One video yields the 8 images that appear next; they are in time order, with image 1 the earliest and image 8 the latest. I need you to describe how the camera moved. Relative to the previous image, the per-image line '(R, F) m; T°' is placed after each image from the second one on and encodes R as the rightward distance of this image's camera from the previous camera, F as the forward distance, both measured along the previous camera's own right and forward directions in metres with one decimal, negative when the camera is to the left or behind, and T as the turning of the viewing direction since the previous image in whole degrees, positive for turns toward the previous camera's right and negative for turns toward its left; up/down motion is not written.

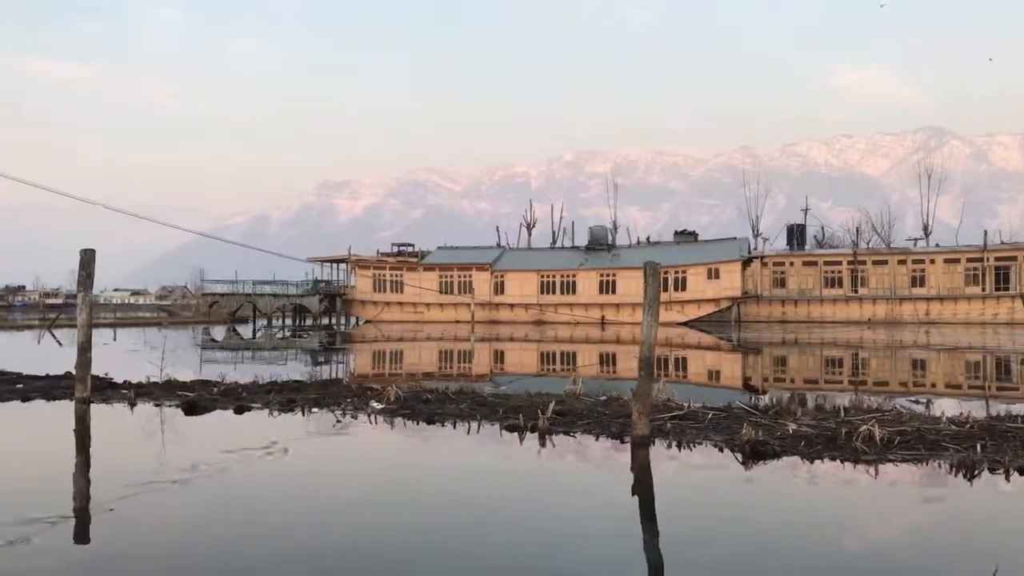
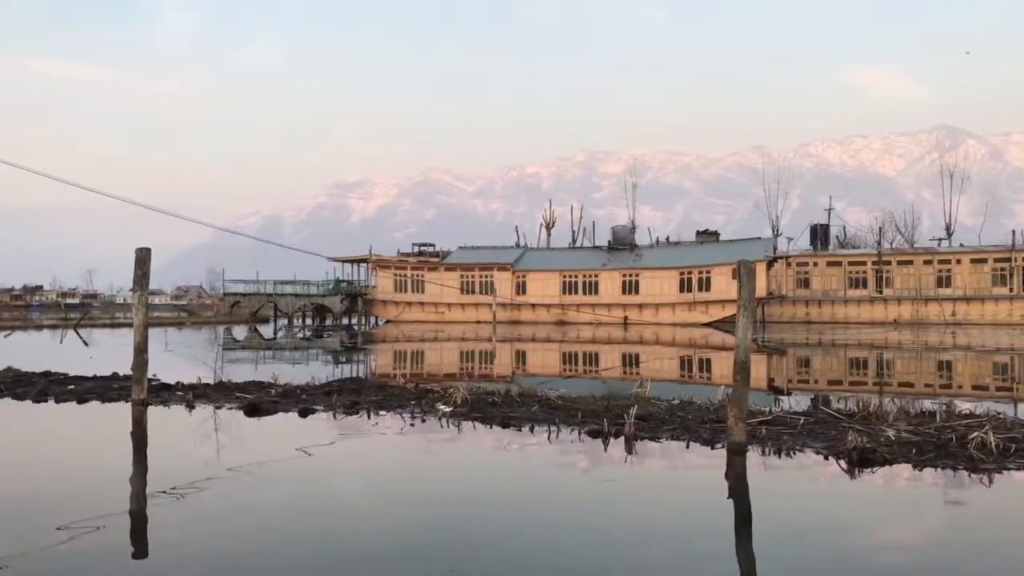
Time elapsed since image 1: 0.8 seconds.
(-0.5, +0.2) m; -1°
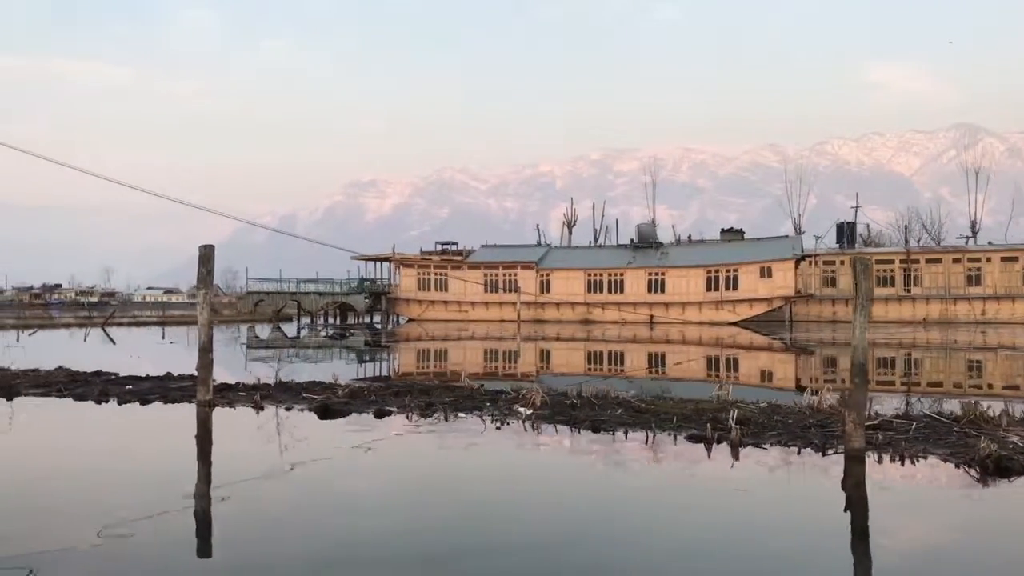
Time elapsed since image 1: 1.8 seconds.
(-0.5, +0.2) m; -1°
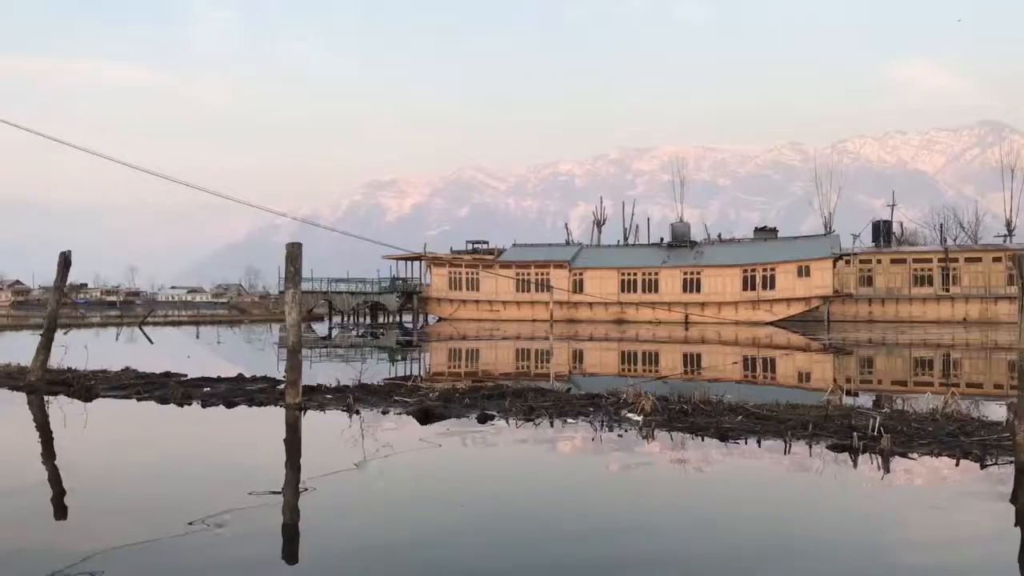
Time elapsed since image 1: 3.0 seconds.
(-0.7, +0.3) m; -1°
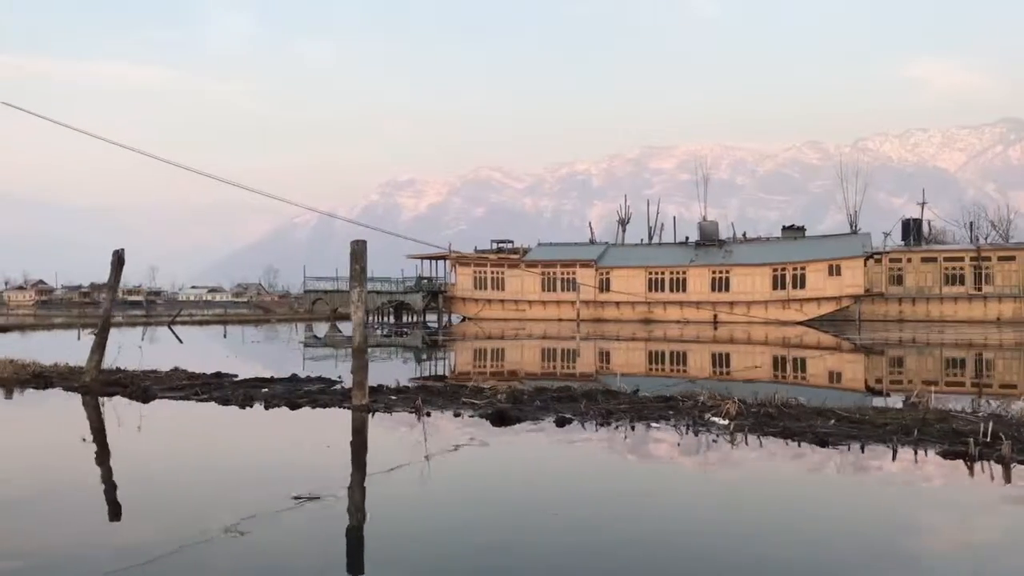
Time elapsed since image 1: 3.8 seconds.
(-0.5, +0.2) m; -1°
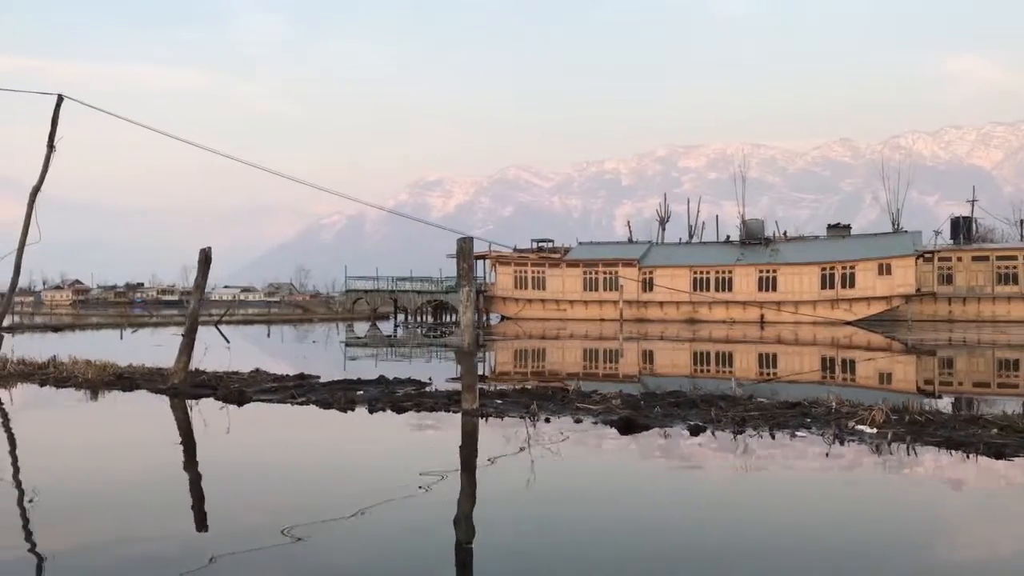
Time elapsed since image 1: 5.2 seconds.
(-0.7, +0.3) m; -2°
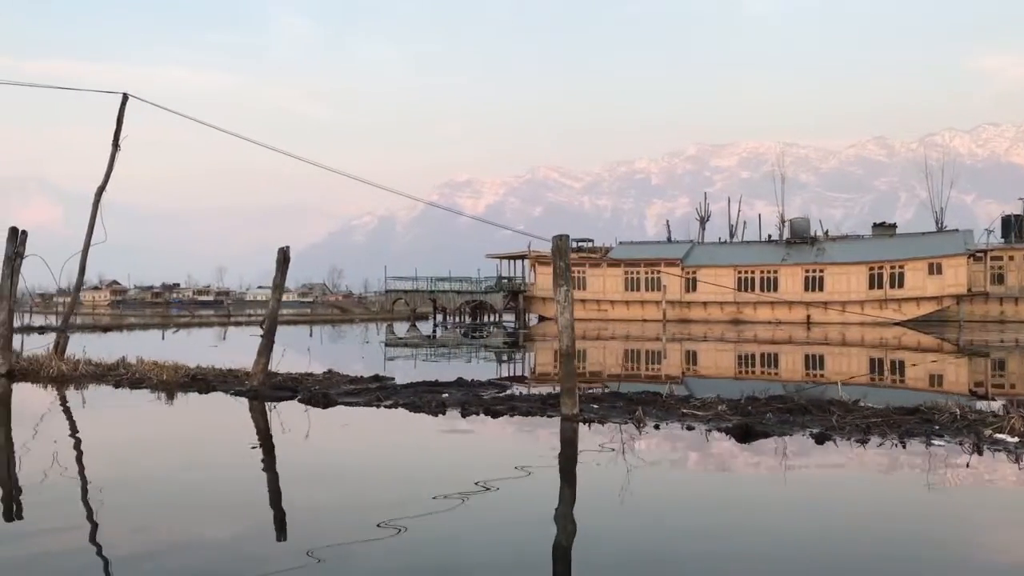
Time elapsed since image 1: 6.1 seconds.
(-0.5, +0.3) m; -2°
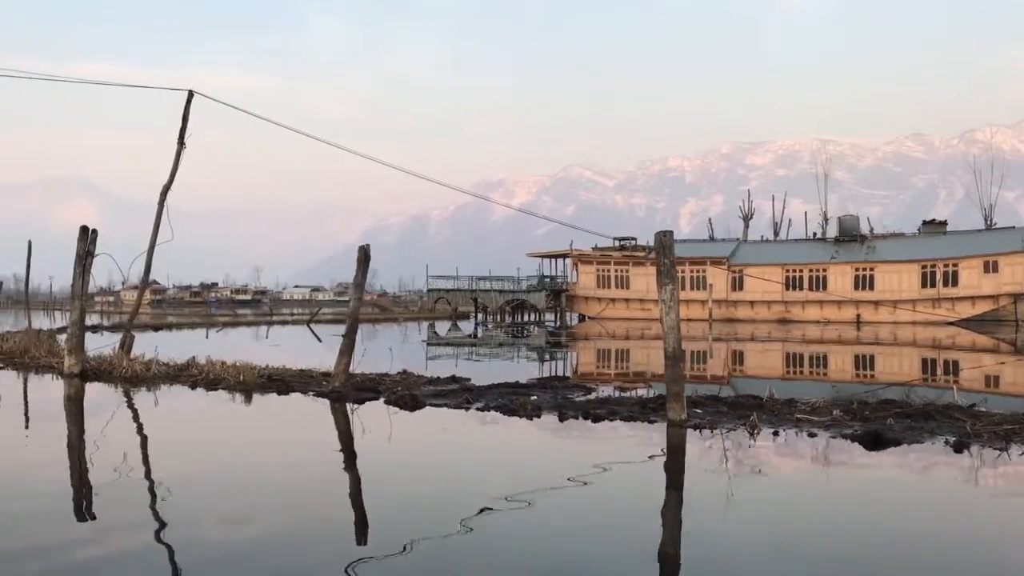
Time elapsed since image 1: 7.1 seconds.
(-0.5, +0.3) m; -2°
